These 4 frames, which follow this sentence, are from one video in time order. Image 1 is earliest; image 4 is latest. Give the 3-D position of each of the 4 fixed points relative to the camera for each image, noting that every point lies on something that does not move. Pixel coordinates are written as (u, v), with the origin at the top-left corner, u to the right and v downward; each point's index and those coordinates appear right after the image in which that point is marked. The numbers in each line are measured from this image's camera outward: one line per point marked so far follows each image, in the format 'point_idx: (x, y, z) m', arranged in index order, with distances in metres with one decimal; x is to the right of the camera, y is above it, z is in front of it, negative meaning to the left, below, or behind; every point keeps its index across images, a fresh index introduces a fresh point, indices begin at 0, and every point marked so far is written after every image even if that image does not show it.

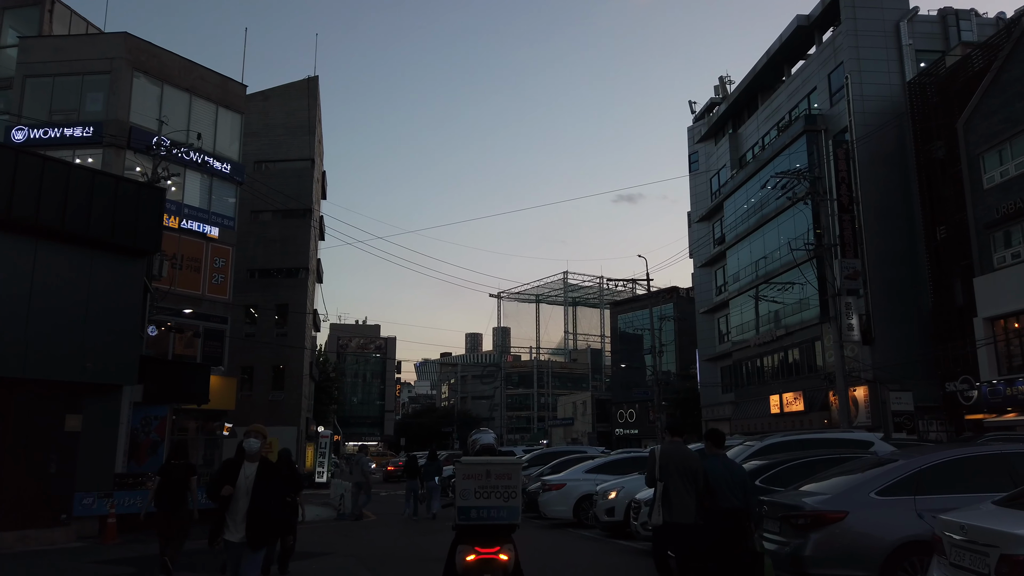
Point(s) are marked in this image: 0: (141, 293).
0: (-8.2, -0.1, +16.8) m
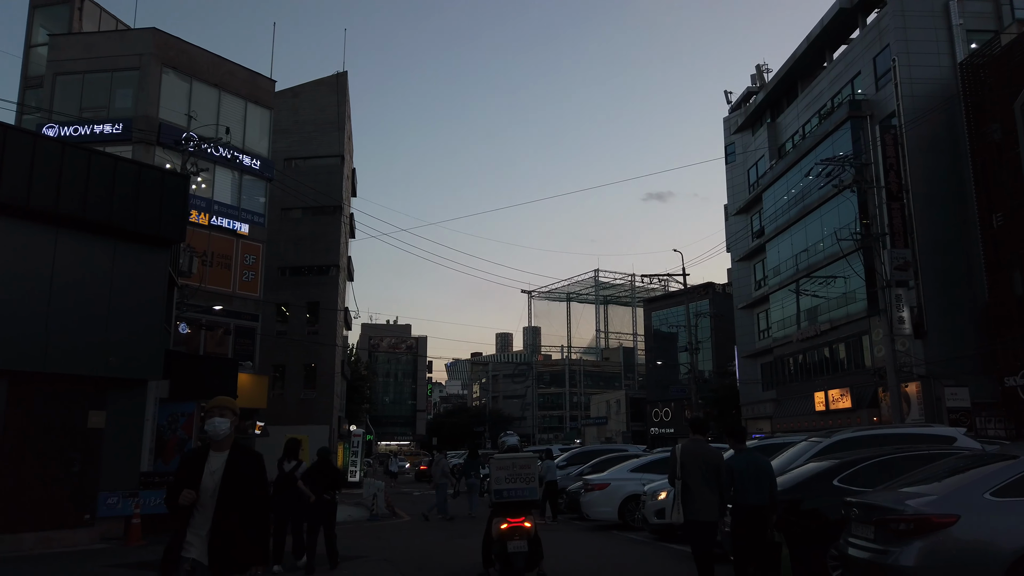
0: (-7.4, +0.1, +16.2) m
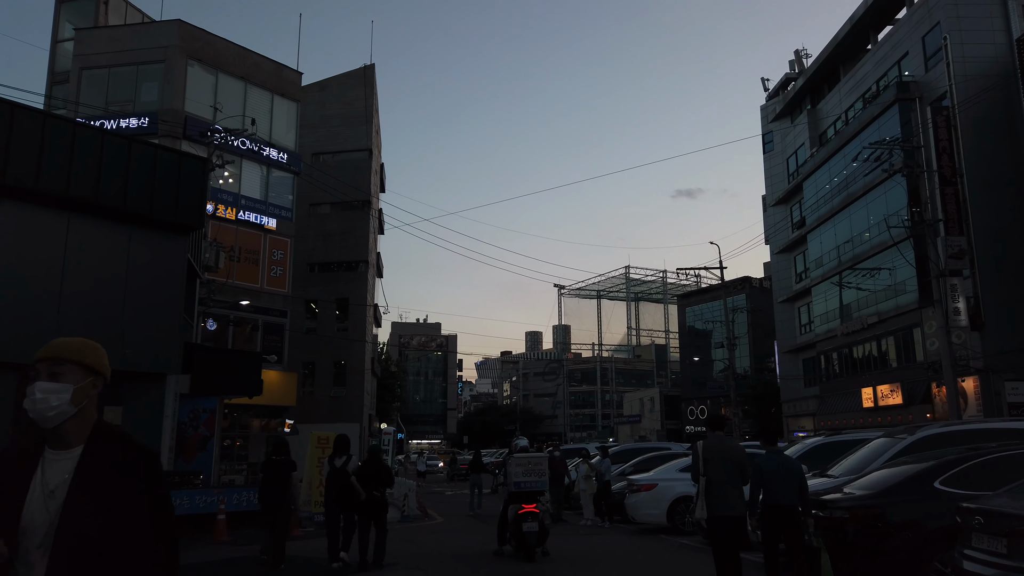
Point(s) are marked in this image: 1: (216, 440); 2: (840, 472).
0: (-6.6, +0.3, +15.3) m
1: (-7.4, -3.8, +19.0) m
2: (+4.8, -2.7, +11.1) m
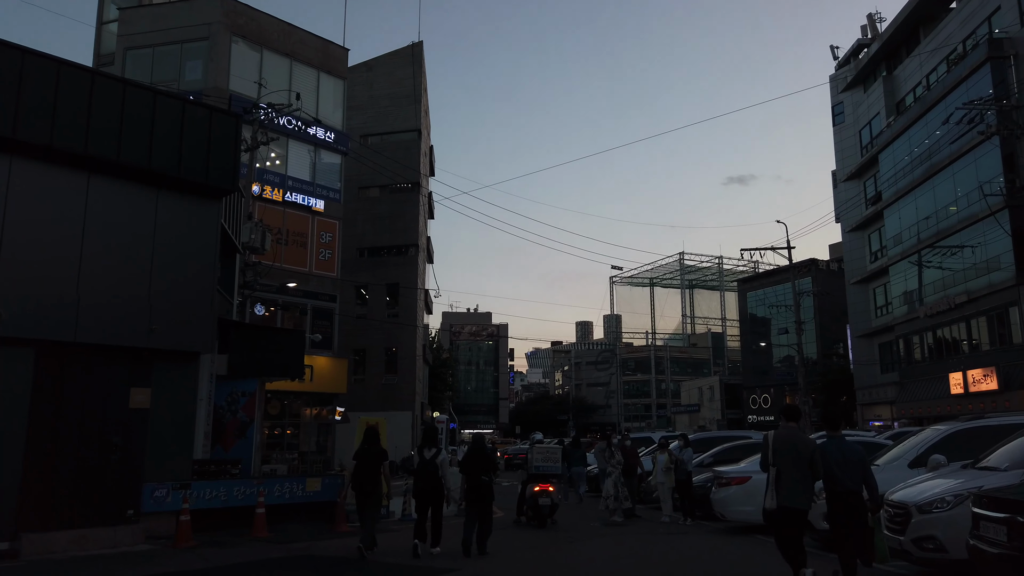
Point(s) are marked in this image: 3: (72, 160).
0: (-5.4, +0.8, +13.9) m
1: (-5.9, -3.2, +17.7) m
2: (+5.7, -2.1, +8.9) m
3: (-6.9, +2.0, +12.0) m
